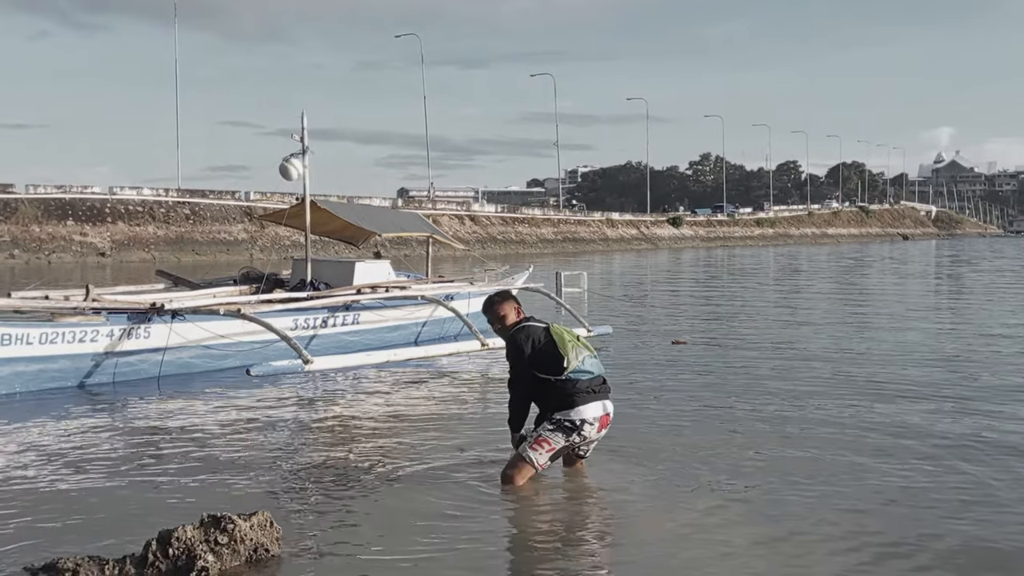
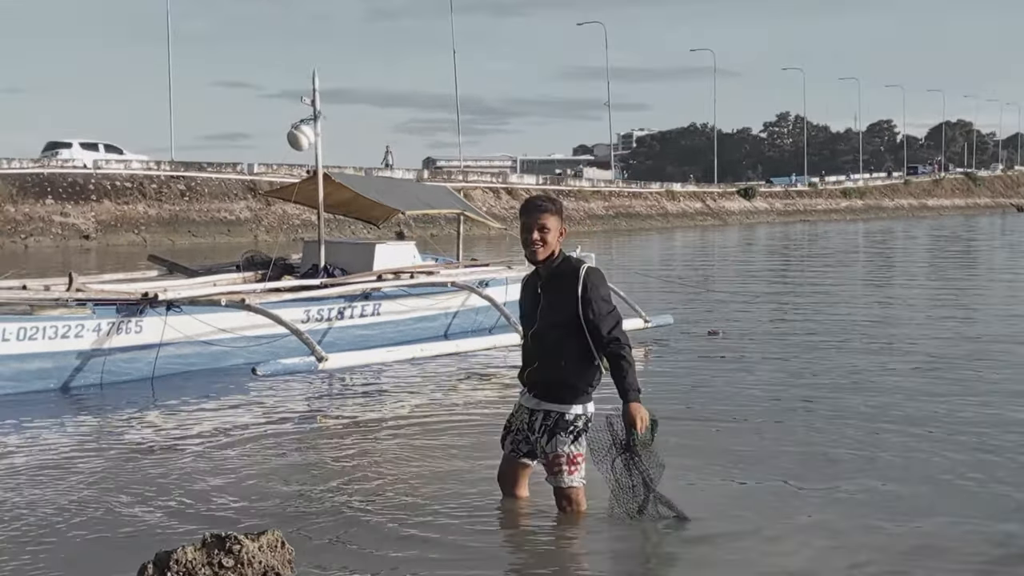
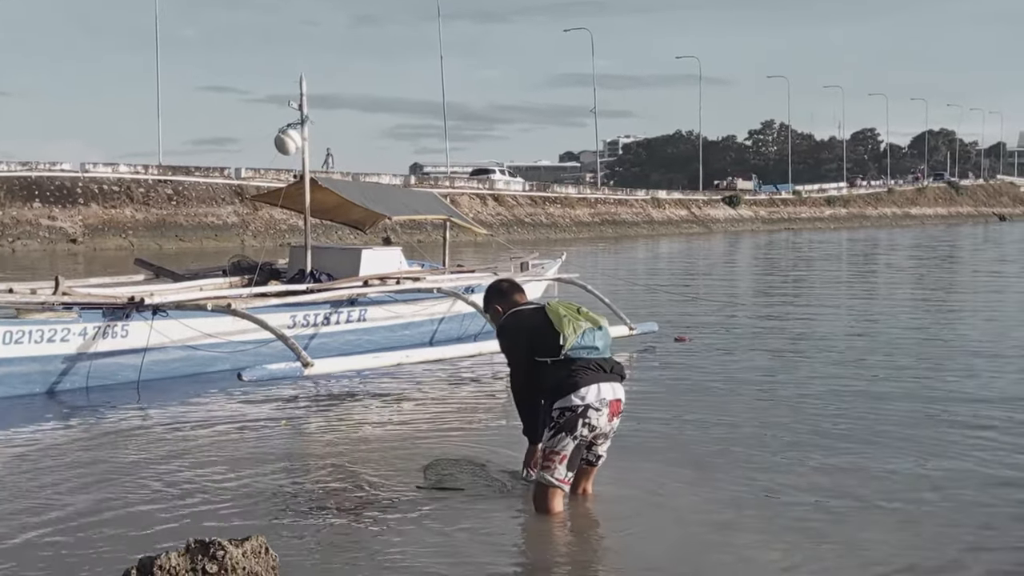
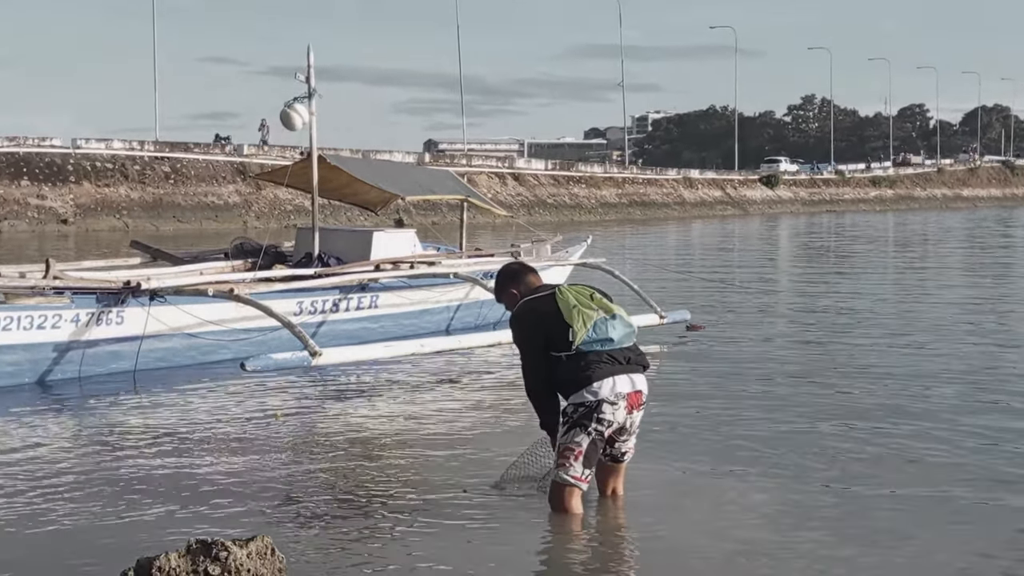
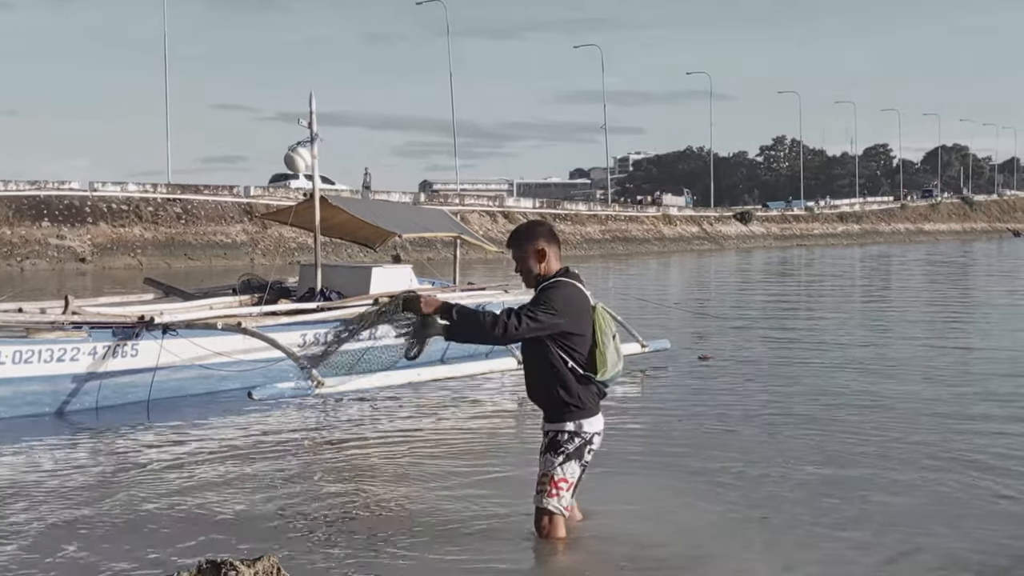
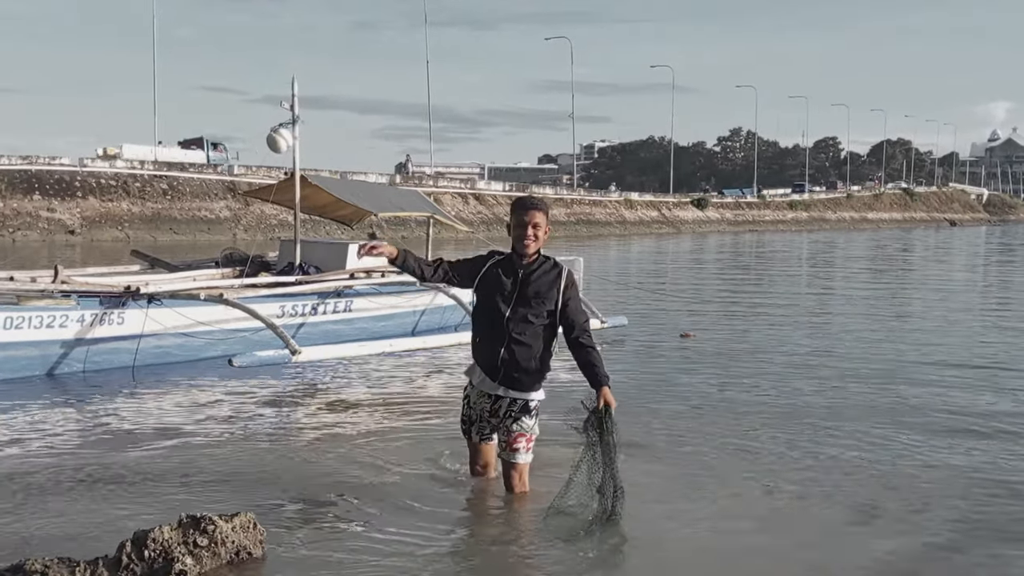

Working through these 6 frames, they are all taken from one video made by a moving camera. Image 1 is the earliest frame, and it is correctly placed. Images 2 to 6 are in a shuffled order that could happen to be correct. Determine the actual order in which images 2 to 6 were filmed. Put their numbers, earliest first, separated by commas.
6, 2, 5, 3, 4
